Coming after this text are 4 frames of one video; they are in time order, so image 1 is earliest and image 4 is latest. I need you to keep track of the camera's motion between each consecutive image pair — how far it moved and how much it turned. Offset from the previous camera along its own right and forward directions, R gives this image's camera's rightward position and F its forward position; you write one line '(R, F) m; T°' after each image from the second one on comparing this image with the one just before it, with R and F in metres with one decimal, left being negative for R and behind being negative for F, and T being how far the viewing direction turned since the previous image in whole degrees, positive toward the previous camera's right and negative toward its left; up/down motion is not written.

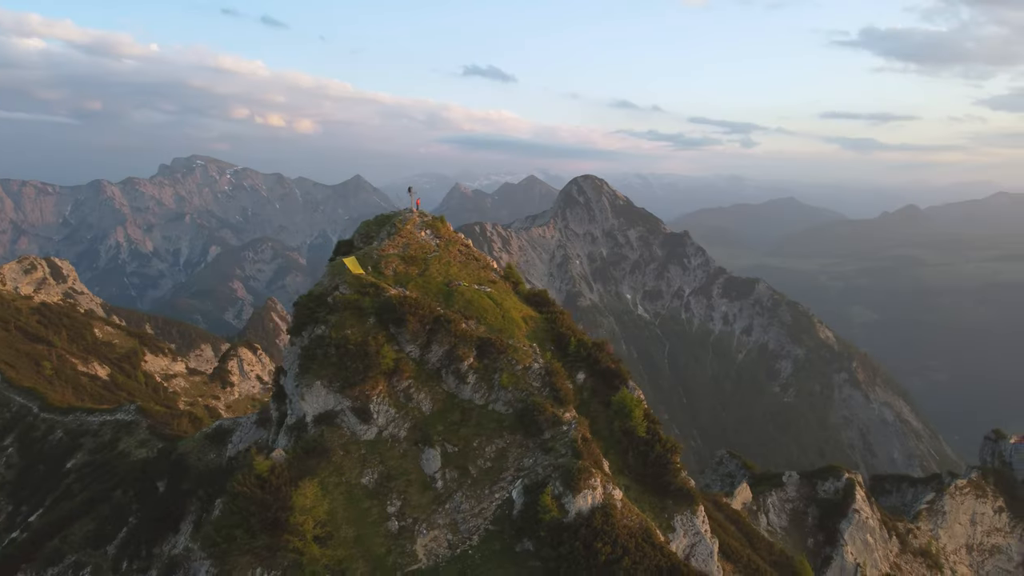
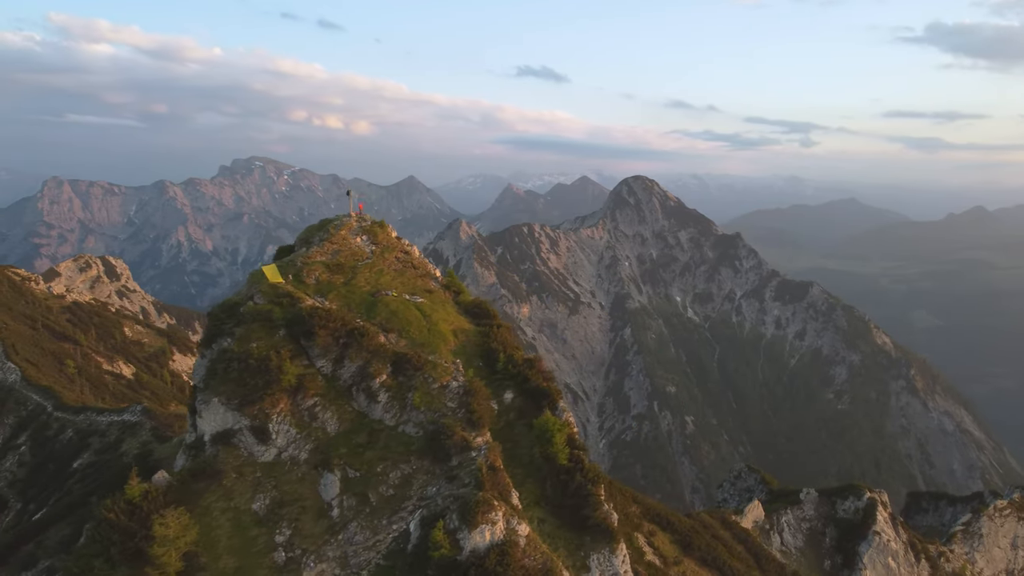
(+4.7, +2.5) m; -4°
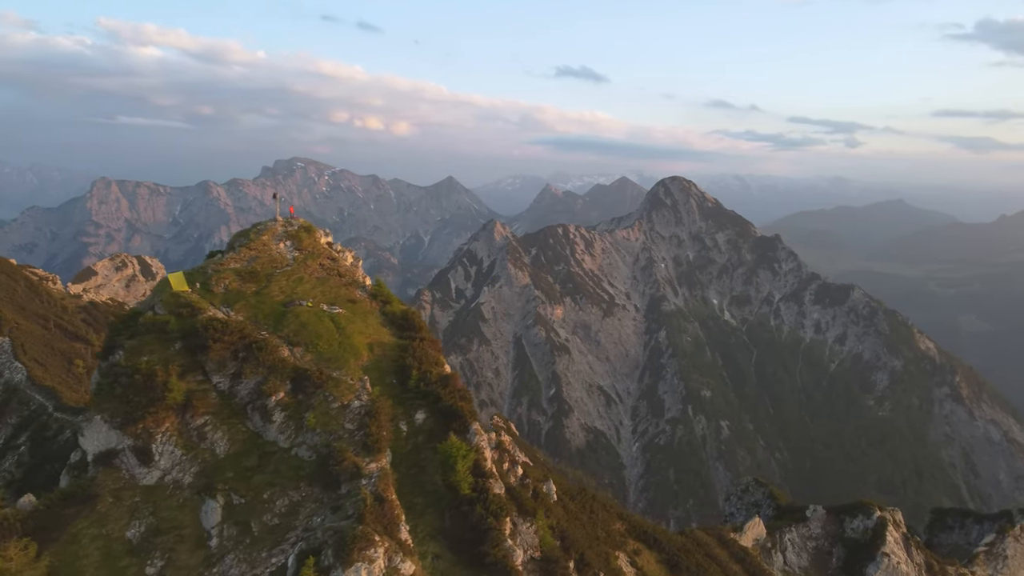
(+4.2, +2.4) m; -3°
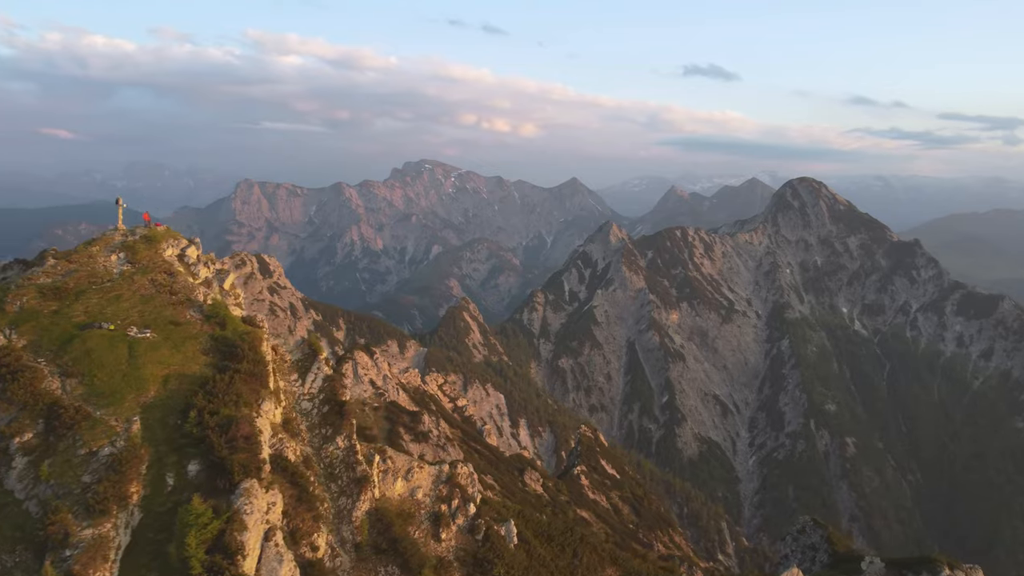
(+9.0, +6.1) m; -9°
